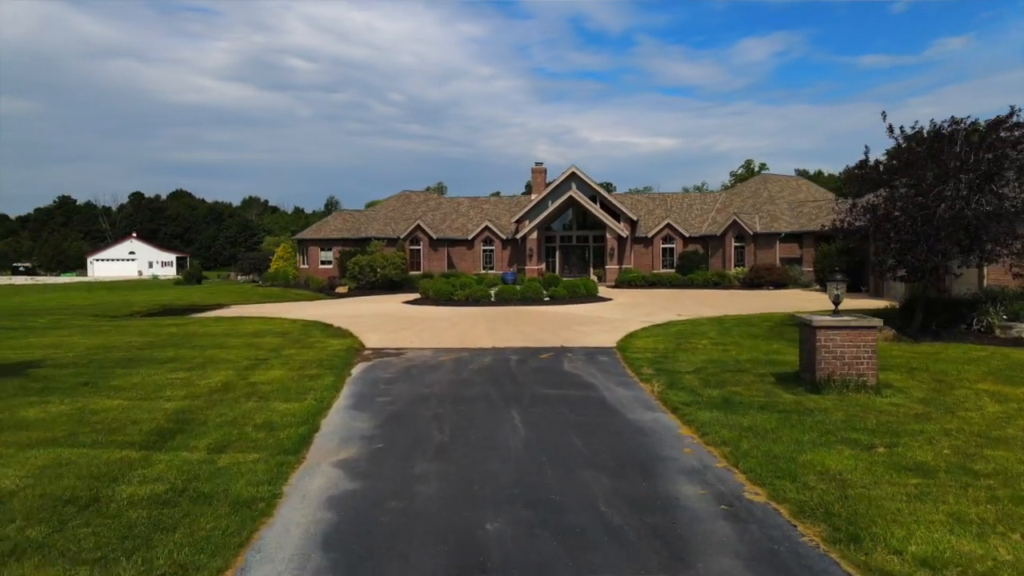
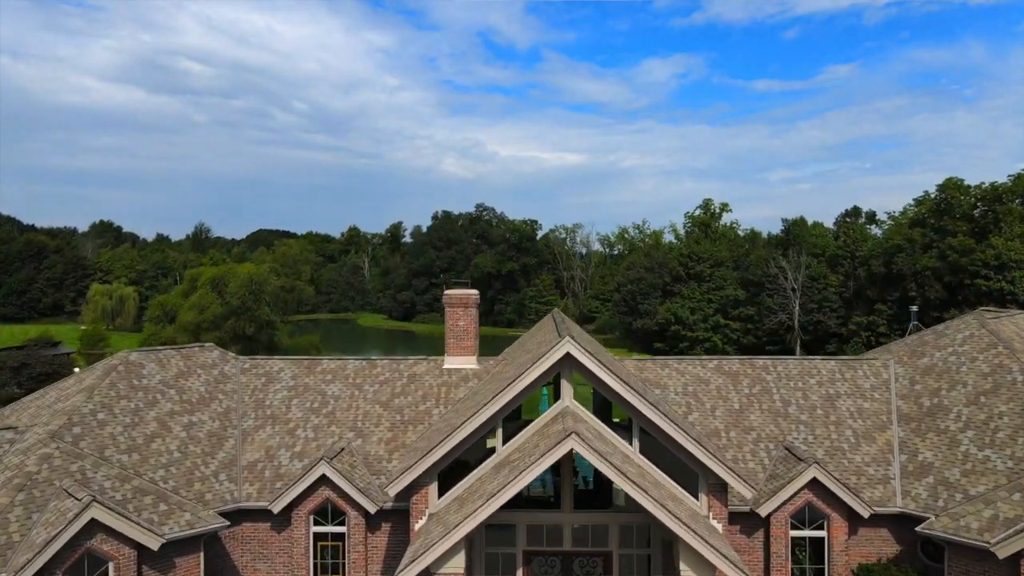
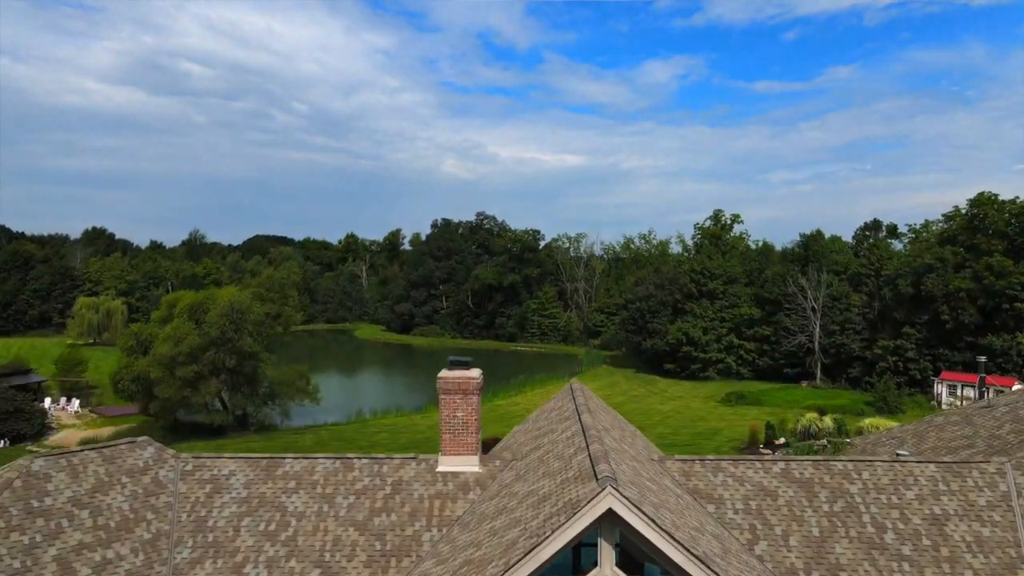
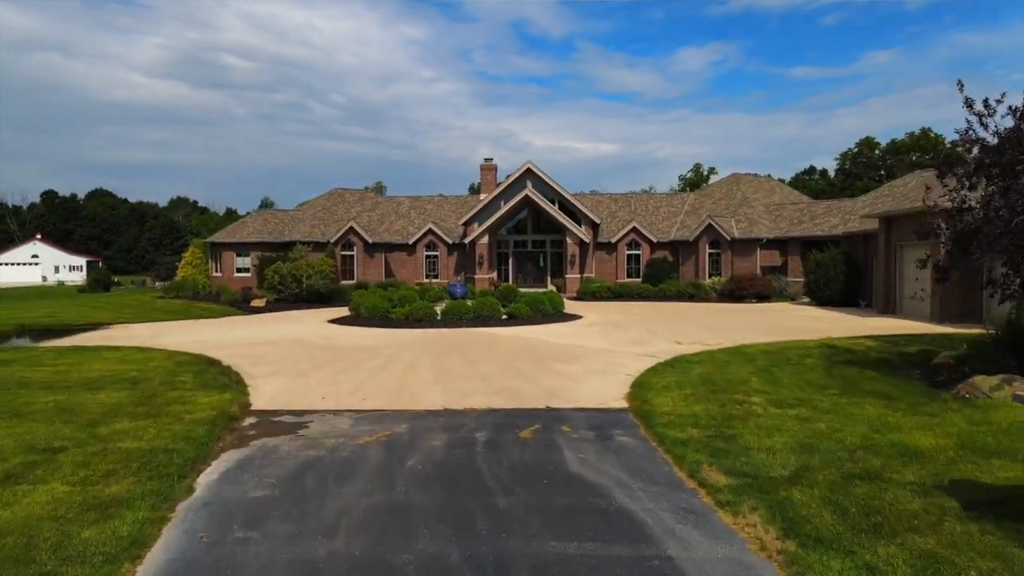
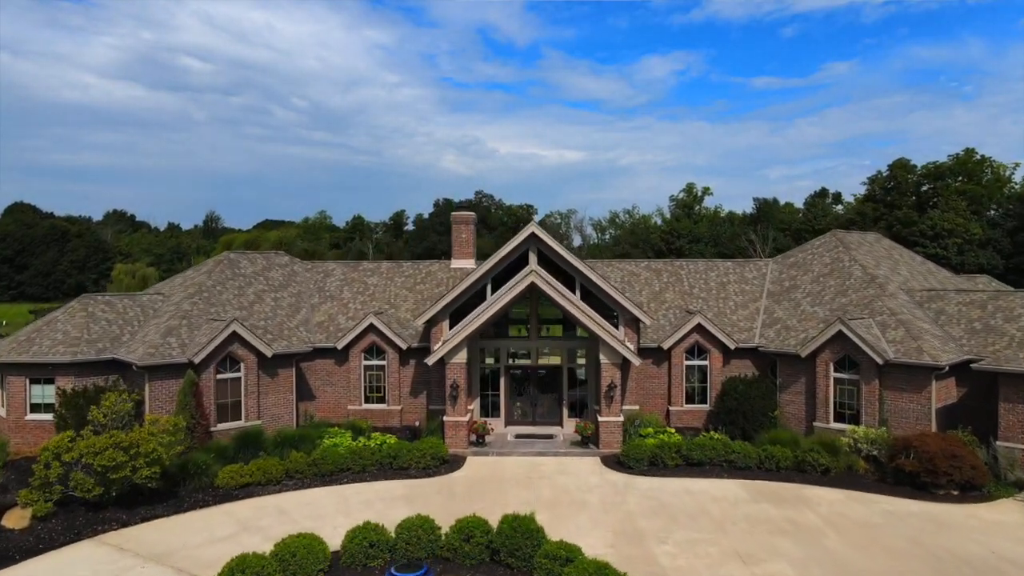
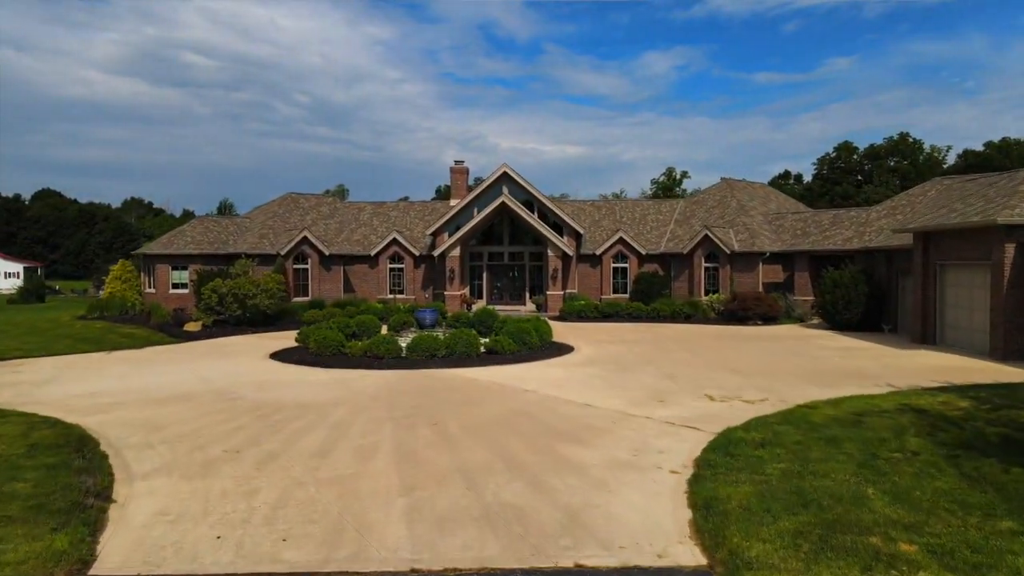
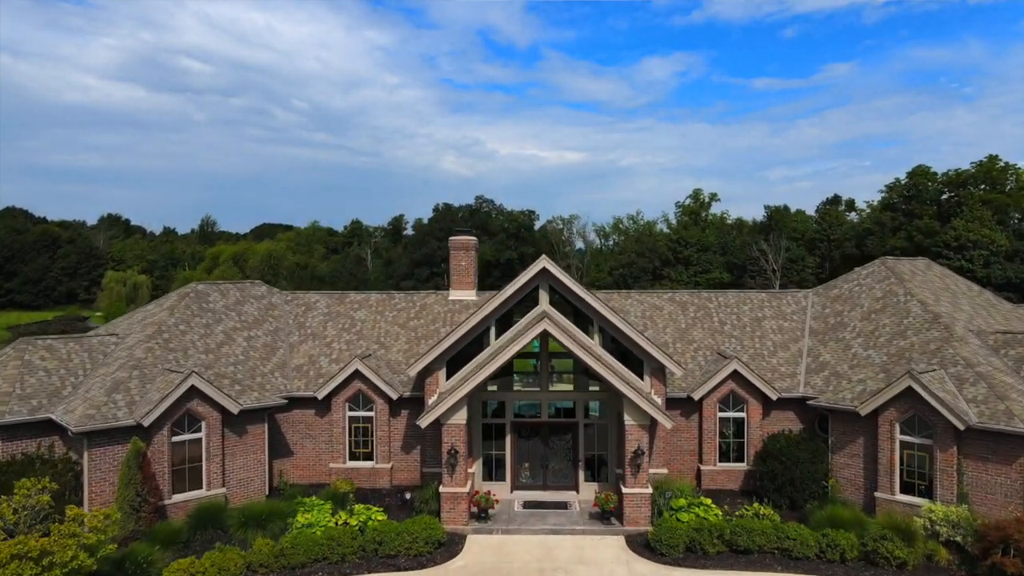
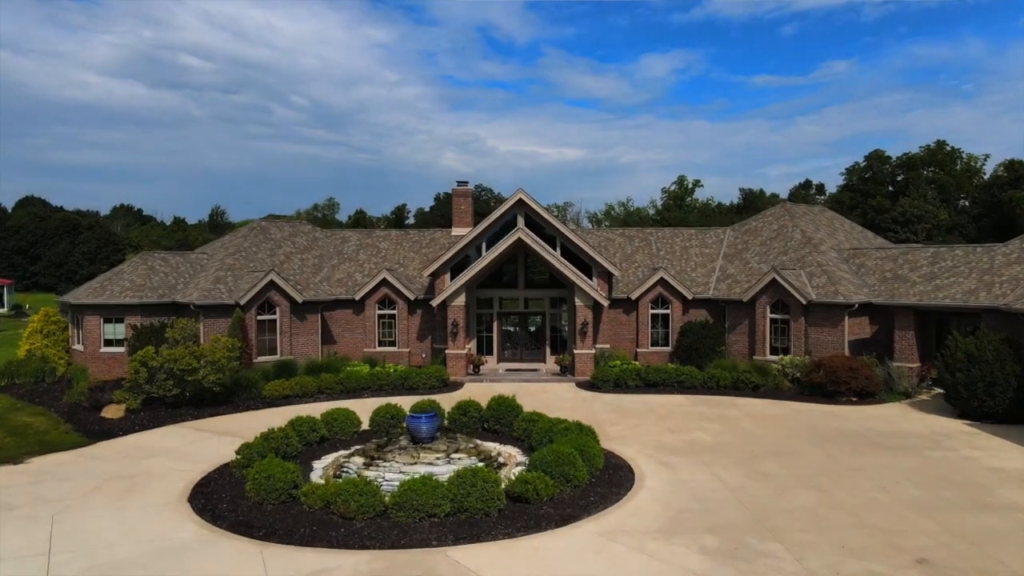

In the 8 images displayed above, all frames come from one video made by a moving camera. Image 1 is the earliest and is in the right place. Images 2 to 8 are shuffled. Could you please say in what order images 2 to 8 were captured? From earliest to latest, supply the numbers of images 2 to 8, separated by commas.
4, 6, 8, 5, 7, 2, 3
